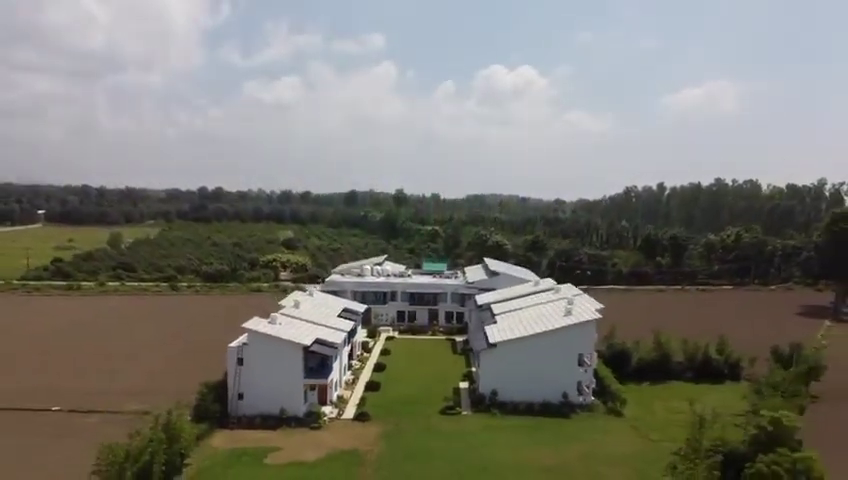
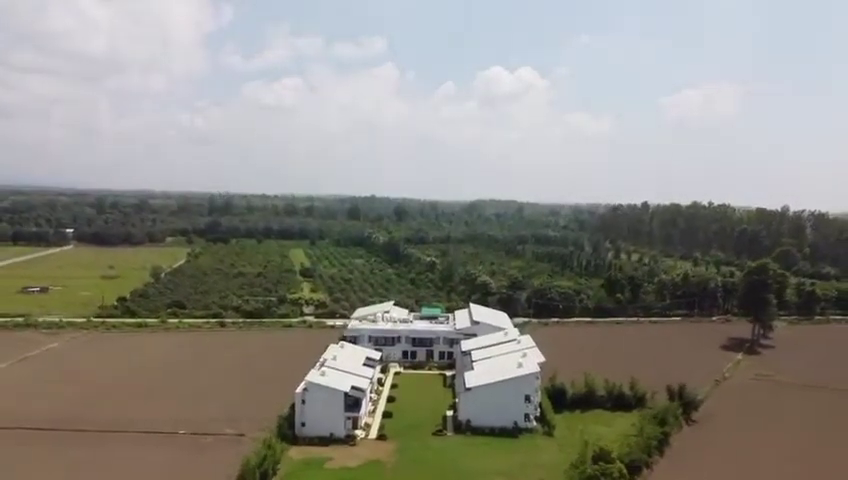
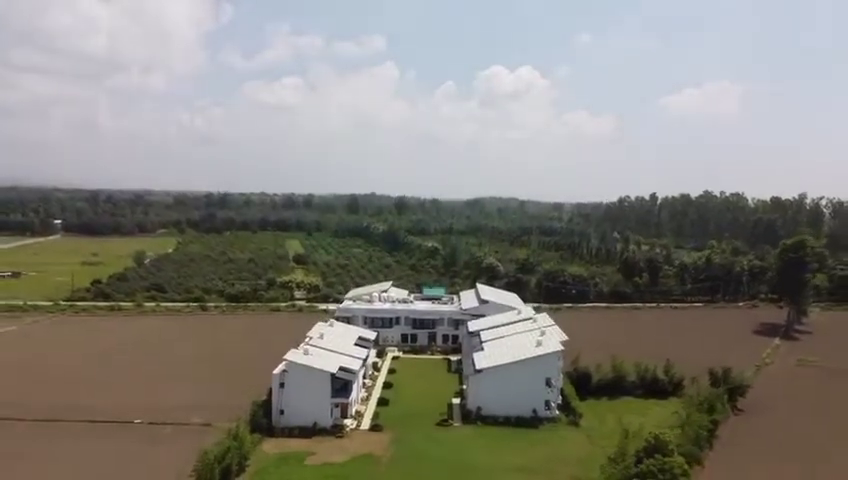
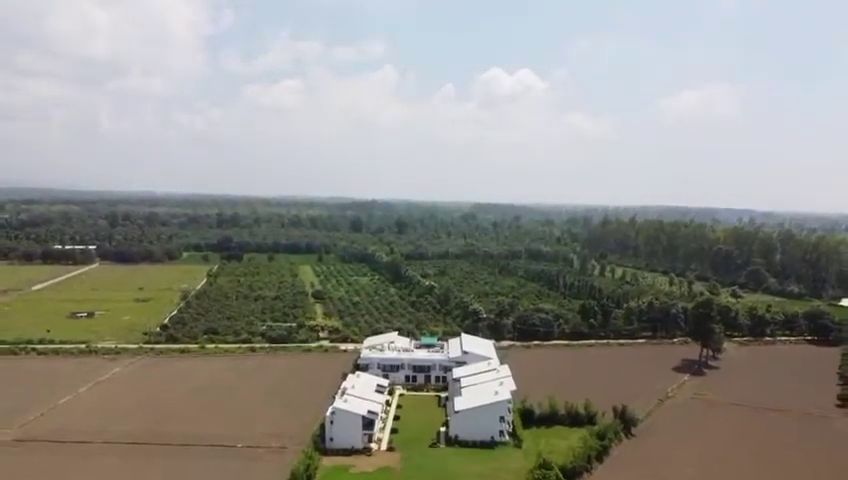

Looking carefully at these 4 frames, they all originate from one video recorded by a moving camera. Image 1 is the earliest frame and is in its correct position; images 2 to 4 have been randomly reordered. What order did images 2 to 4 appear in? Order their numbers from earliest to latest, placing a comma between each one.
3, 2, 4
